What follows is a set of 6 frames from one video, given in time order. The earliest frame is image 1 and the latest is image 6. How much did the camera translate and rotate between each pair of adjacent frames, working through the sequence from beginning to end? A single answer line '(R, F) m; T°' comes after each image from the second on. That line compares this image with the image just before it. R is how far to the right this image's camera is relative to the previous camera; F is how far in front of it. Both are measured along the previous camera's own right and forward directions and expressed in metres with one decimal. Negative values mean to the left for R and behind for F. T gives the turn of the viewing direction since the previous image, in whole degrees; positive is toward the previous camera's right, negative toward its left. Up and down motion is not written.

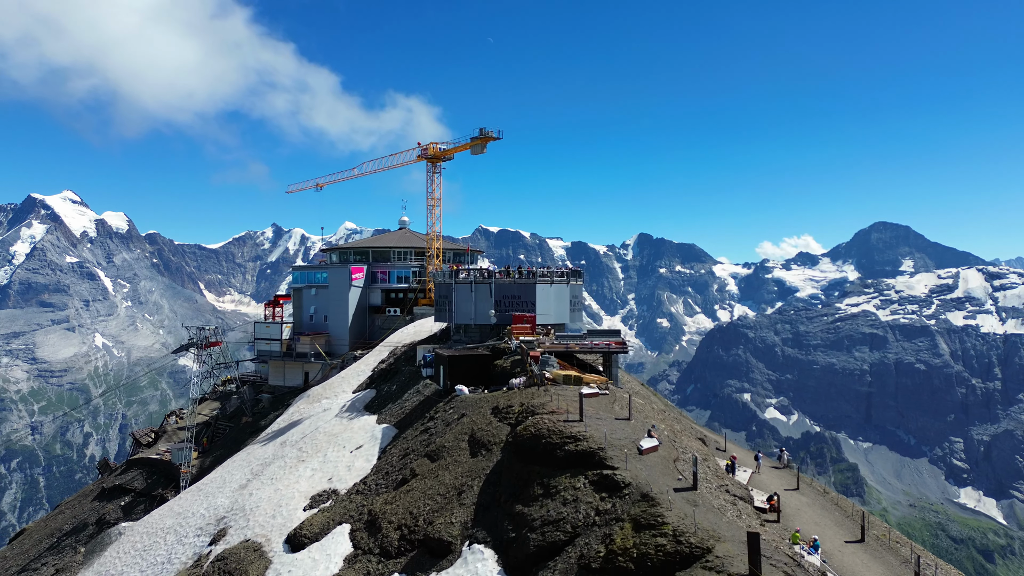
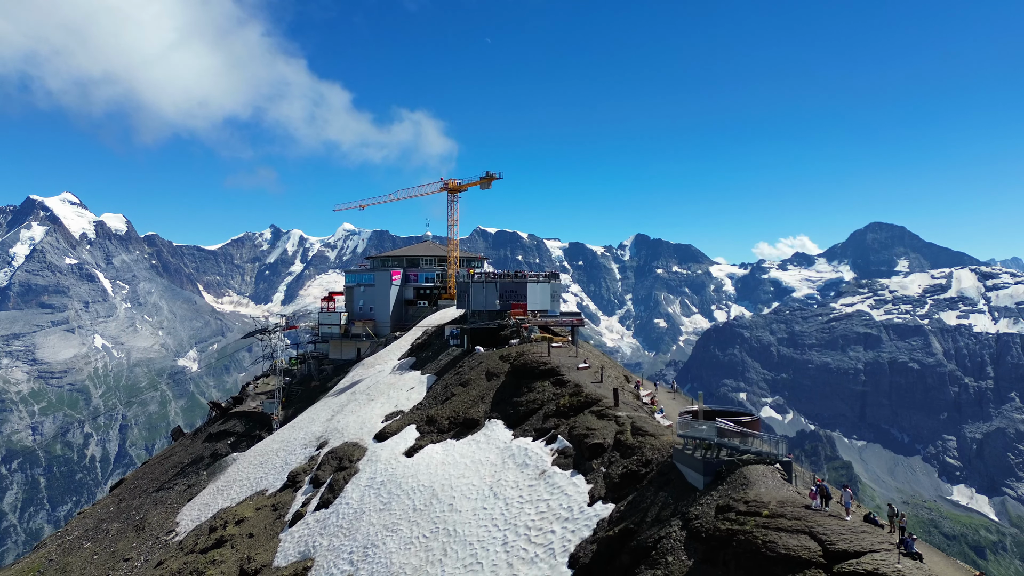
(0.0, -4.9) m; 0°
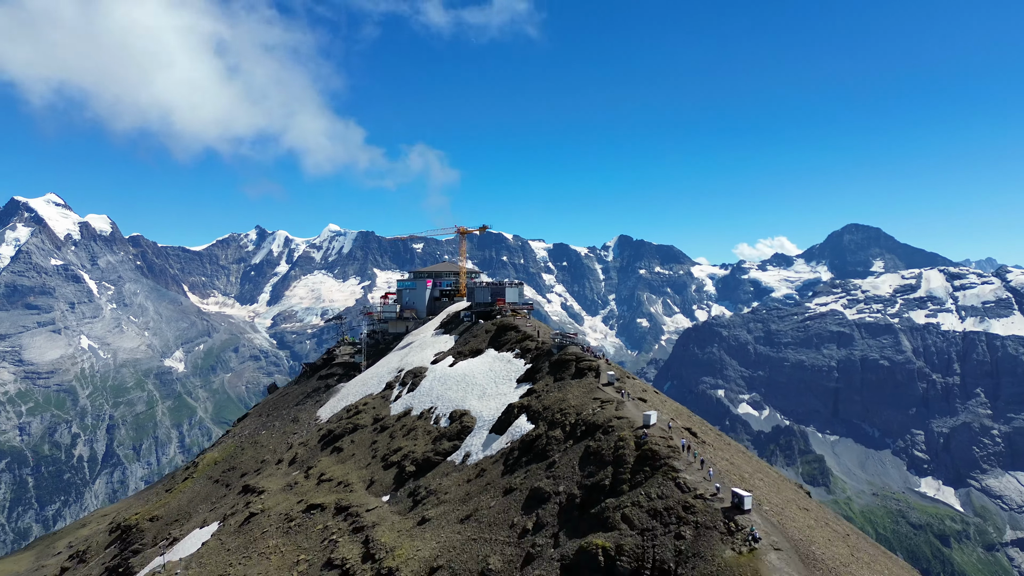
(0.0, -13.5) m; +2°
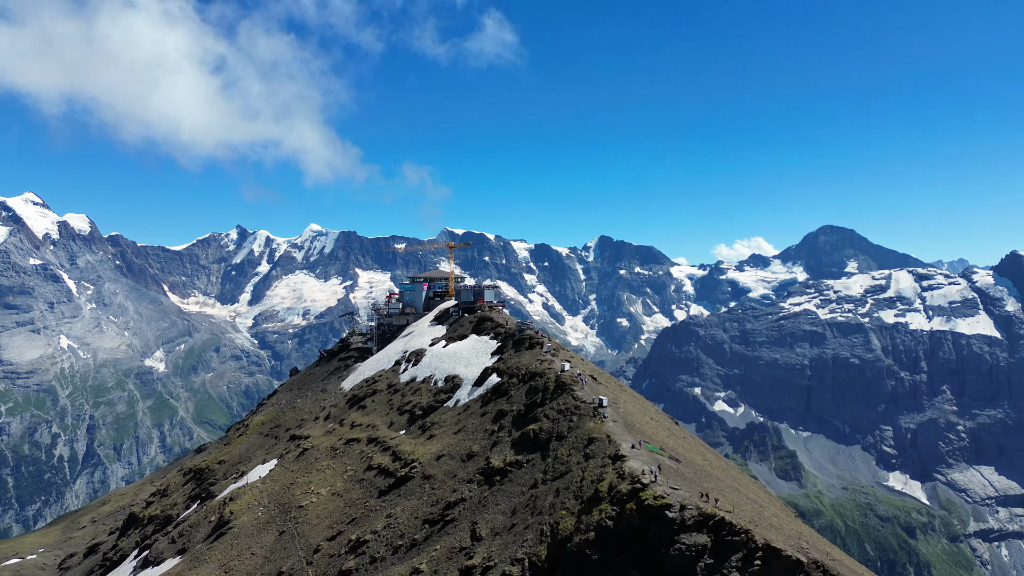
(+0.6, -10.3) m; +2°
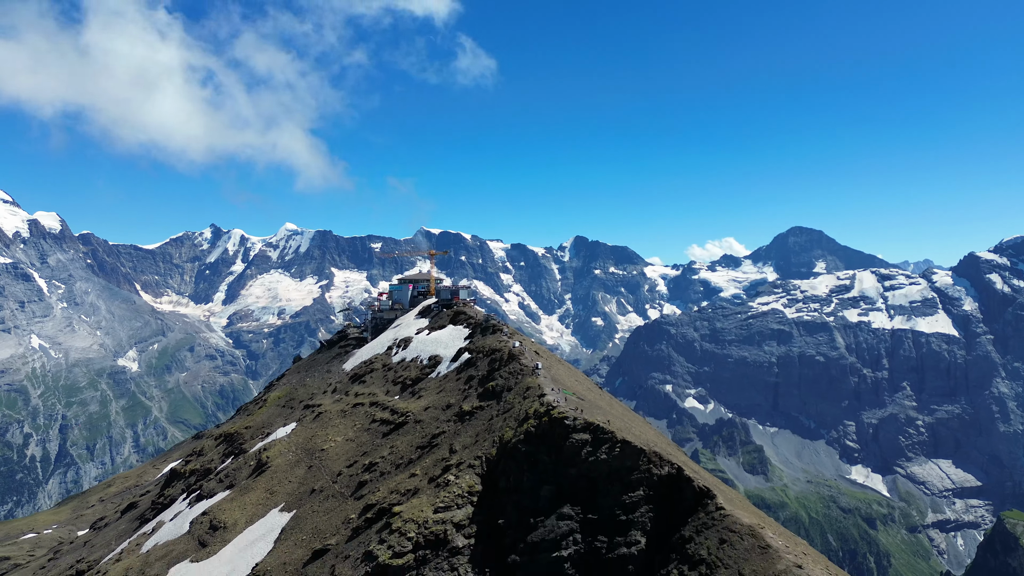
(+0.9, -13.0) m; +2°
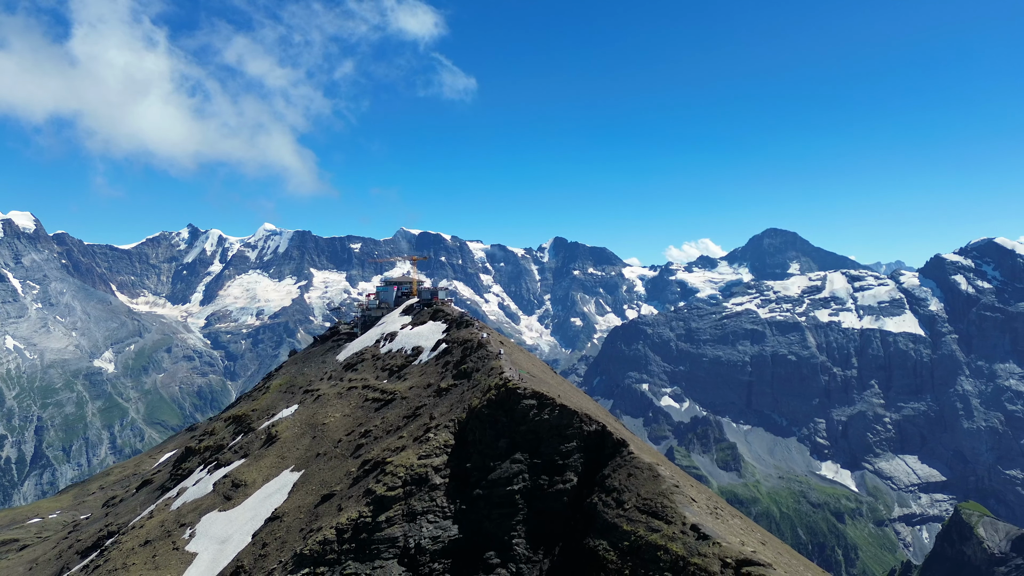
(+1.2, -10.5) m; +2°
